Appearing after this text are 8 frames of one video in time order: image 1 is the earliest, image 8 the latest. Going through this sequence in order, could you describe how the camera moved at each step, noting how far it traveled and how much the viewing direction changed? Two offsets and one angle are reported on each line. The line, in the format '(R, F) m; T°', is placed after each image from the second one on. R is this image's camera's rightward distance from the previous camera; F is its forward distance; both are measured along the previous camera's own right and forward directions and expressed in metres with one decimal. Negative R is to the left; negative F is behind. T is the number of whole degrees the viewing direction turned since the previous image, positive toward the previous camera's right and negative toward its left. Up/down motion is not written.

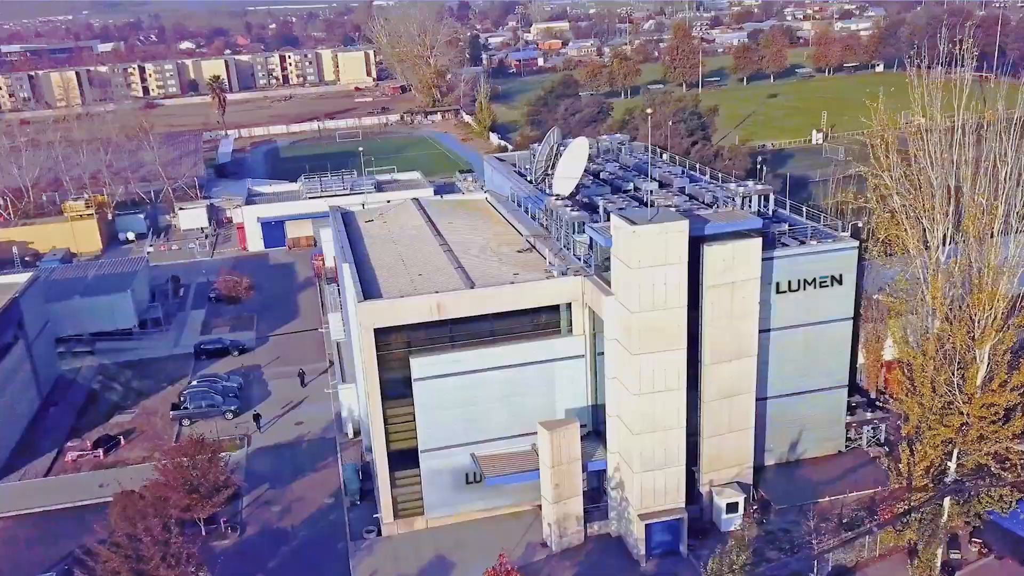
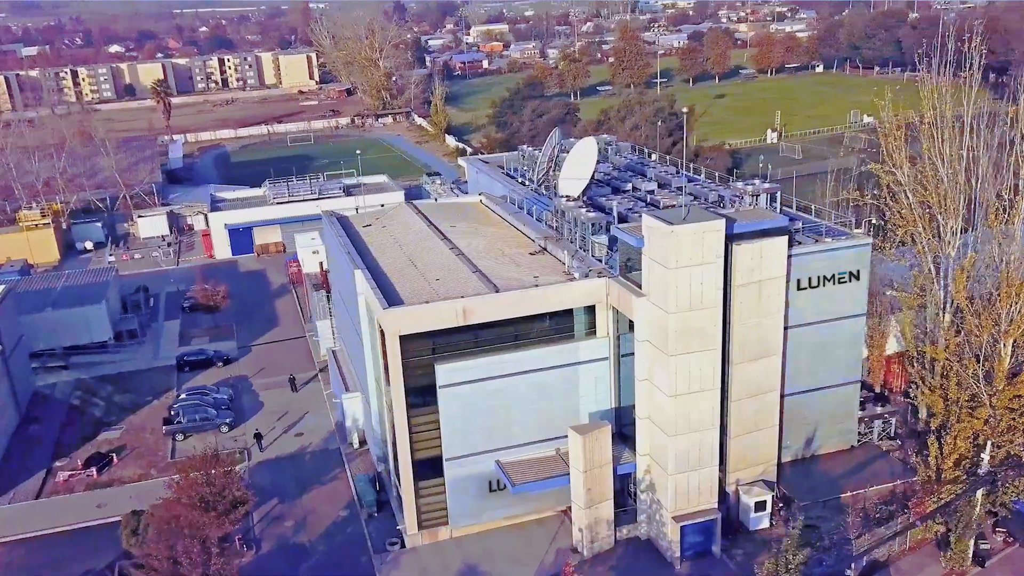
(-1.8, +0.4) m; +3°
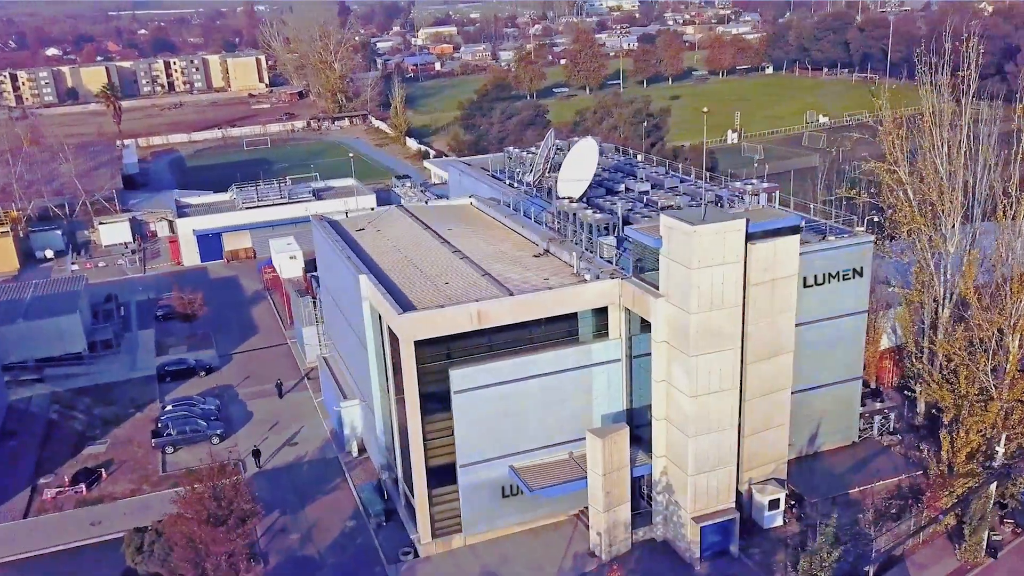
(-1.3, +0.3) m; +3°
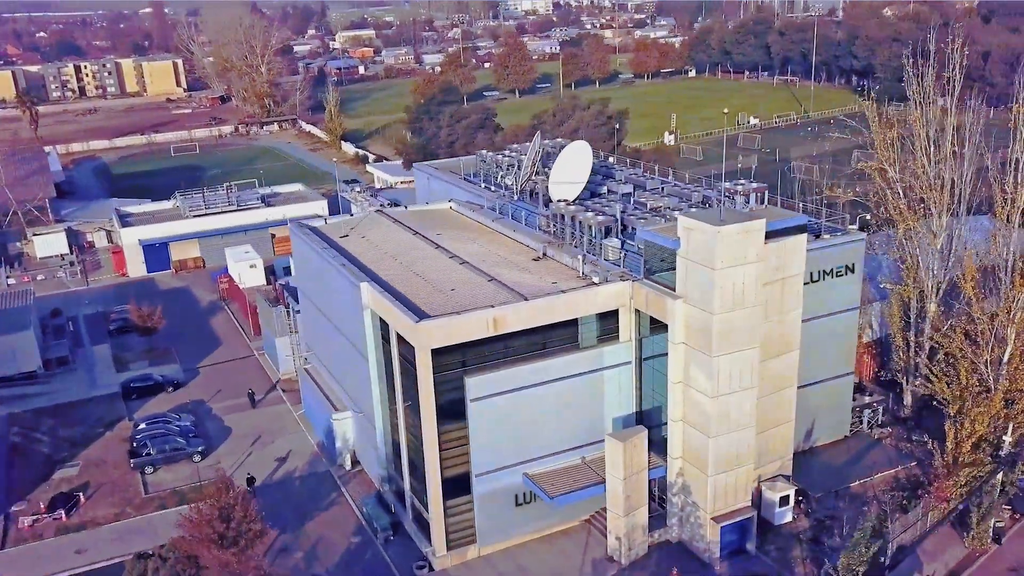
(-1.9, +0.4) m; +5°
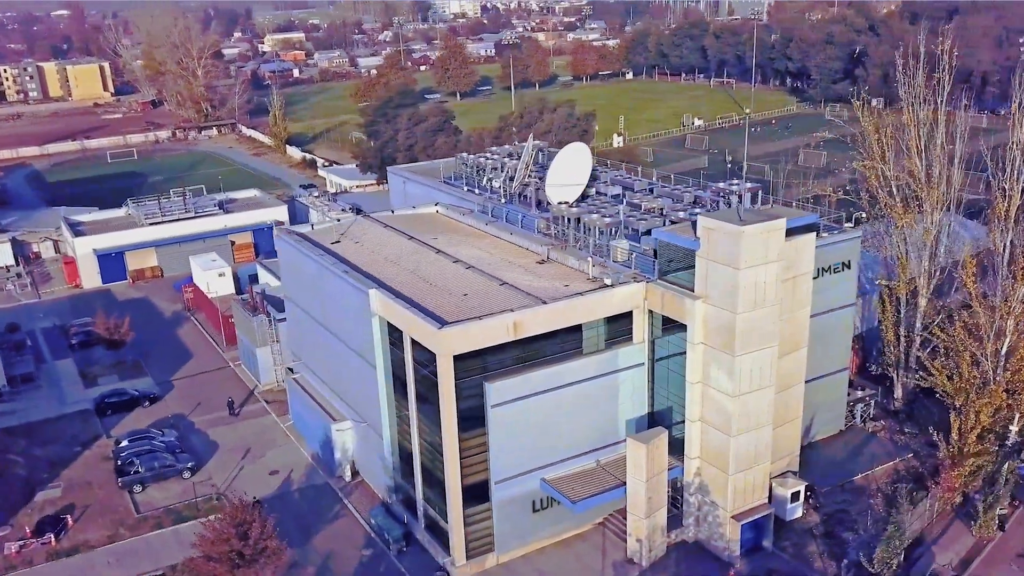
(-1.7, +0.3) m; +4°
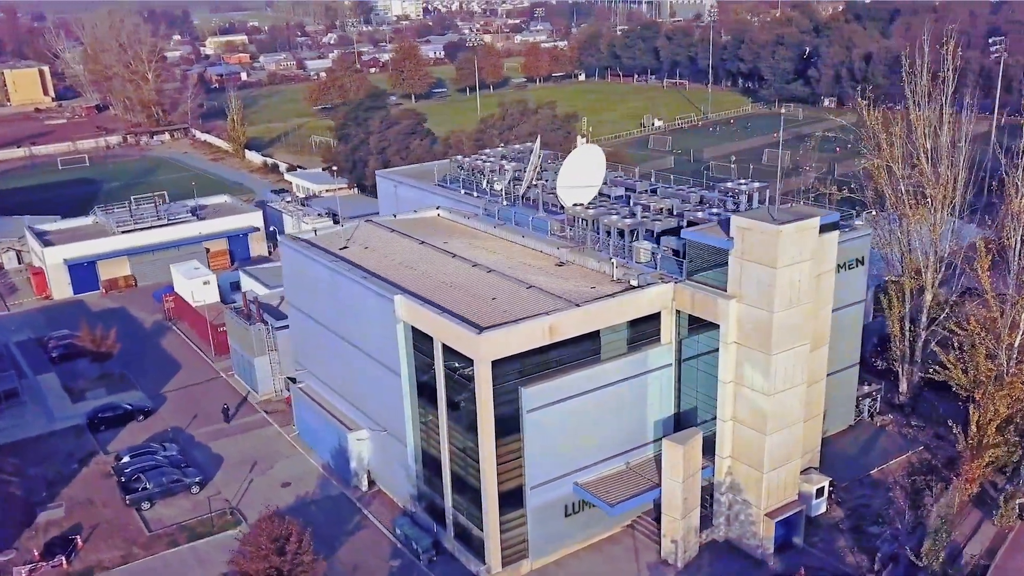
(-1.7, +0.2) m; +3°
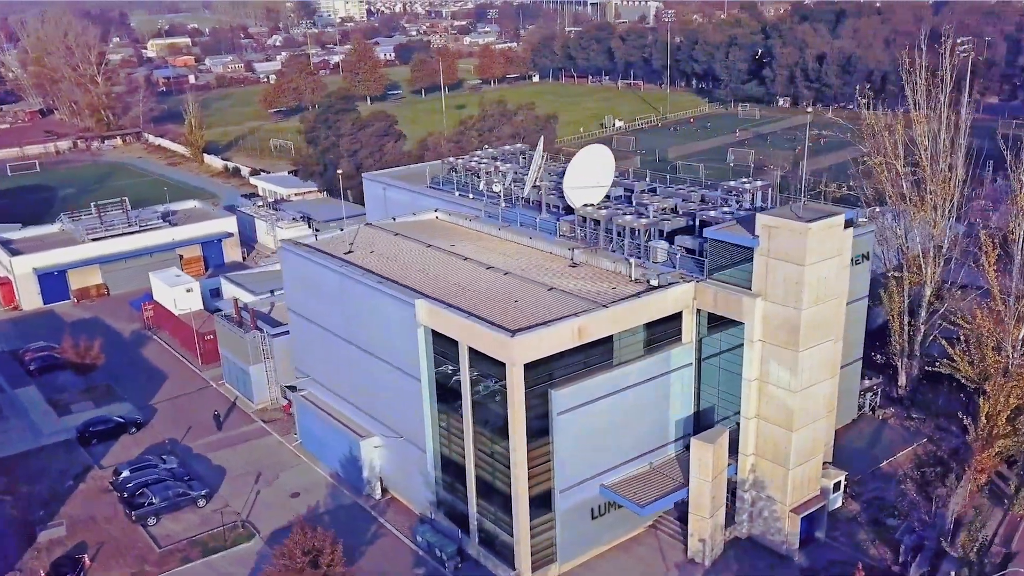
(-1.5, +0.2) m; +3°
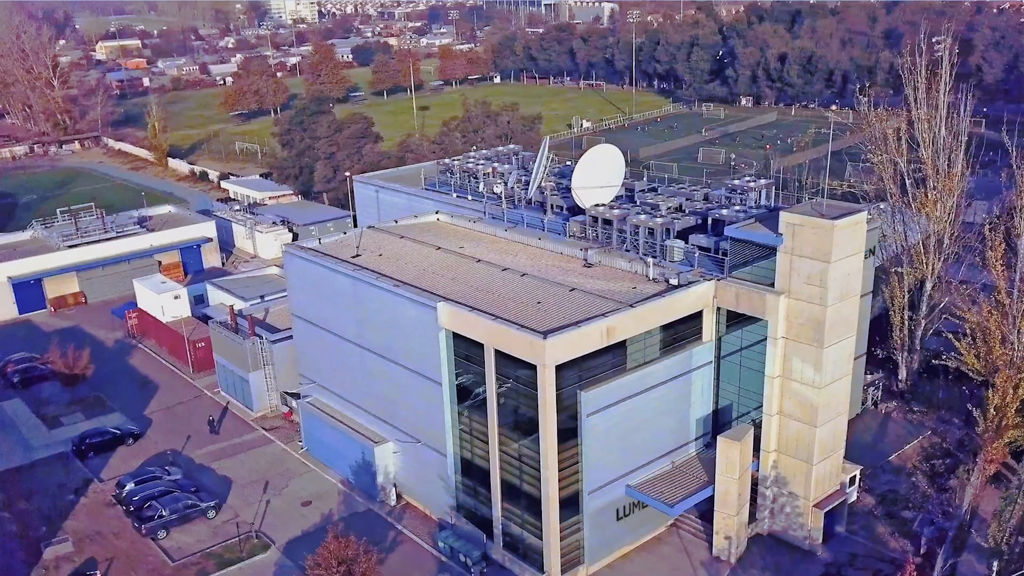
(-1.4, +0.1) m; +2°
